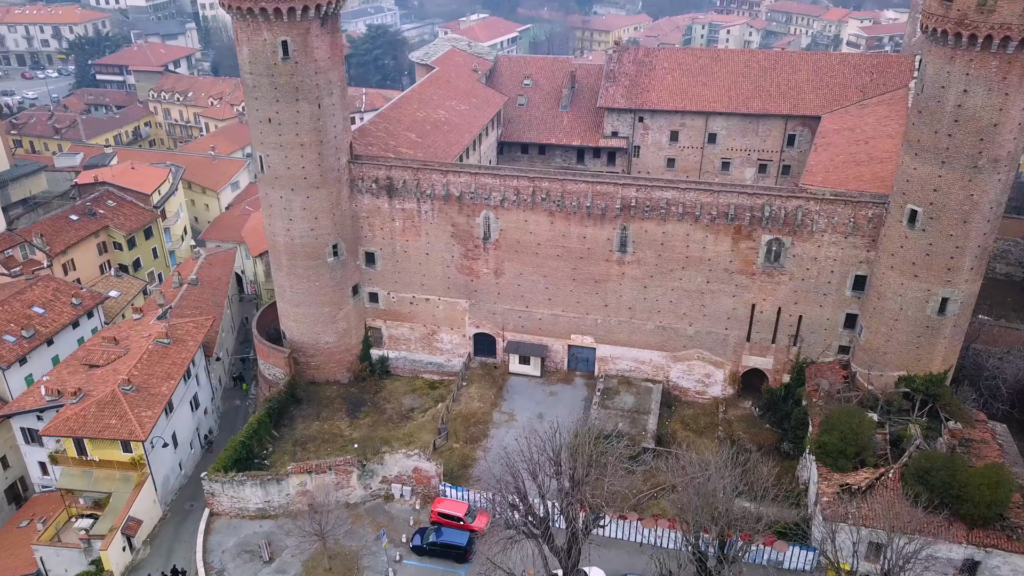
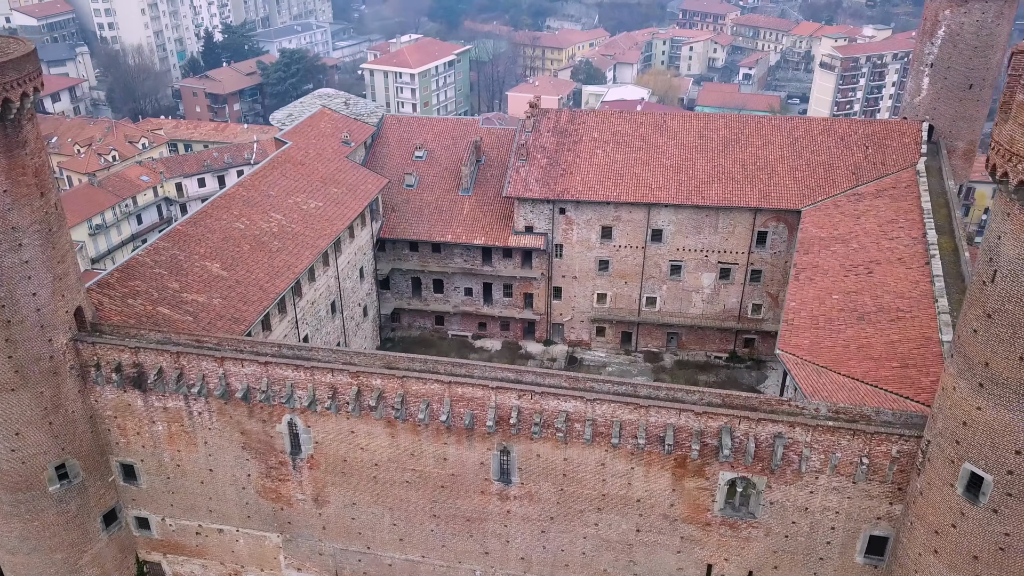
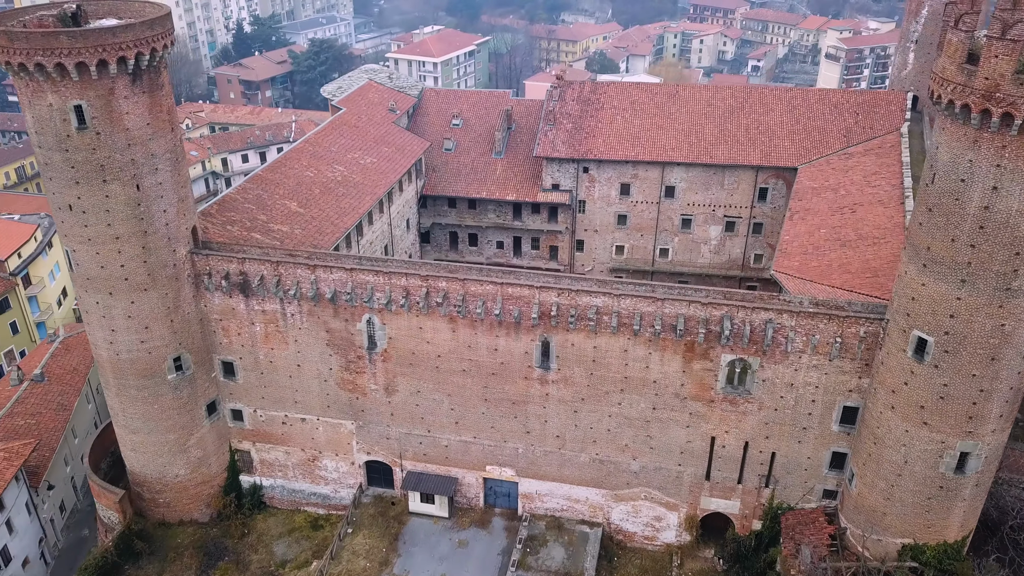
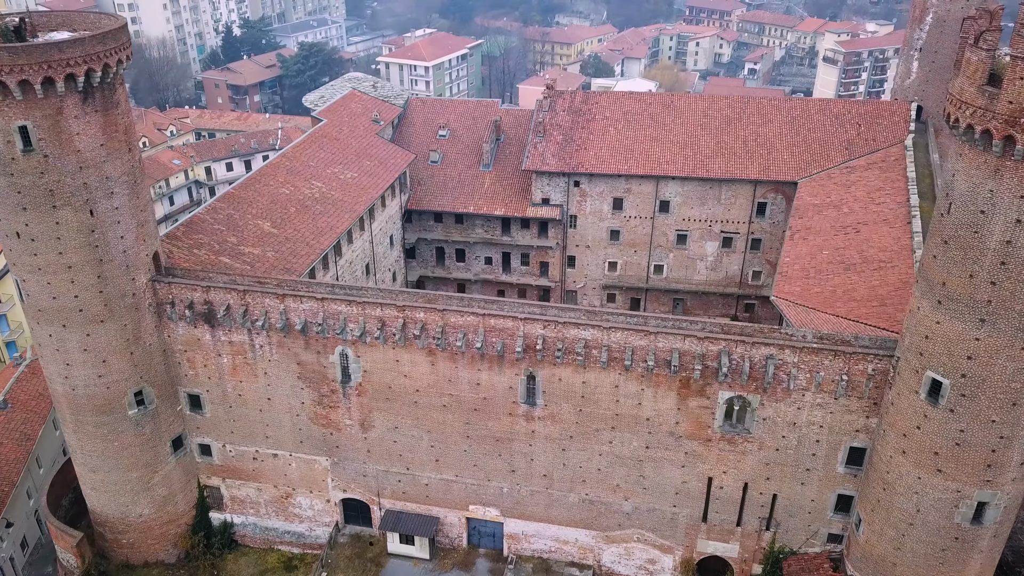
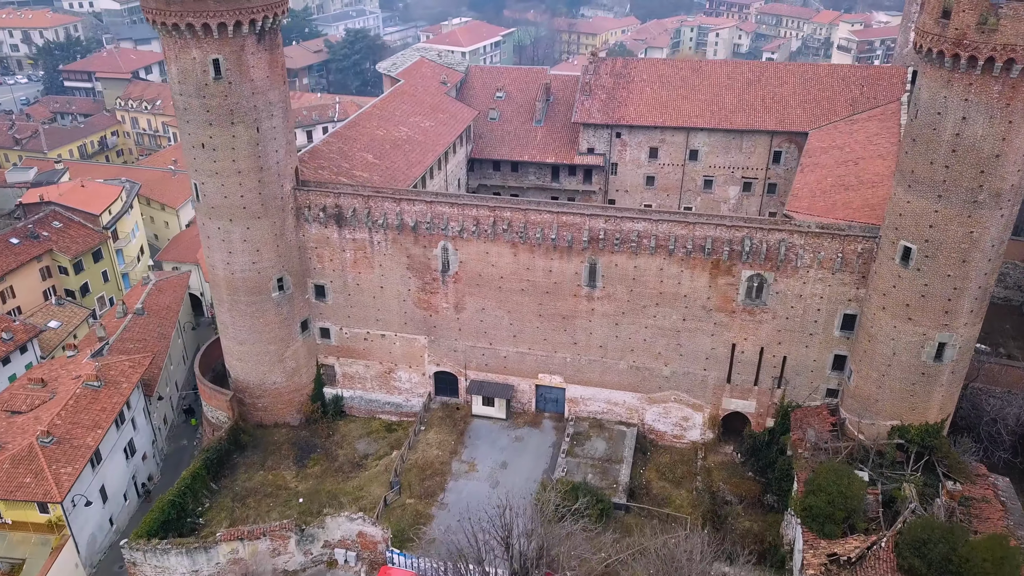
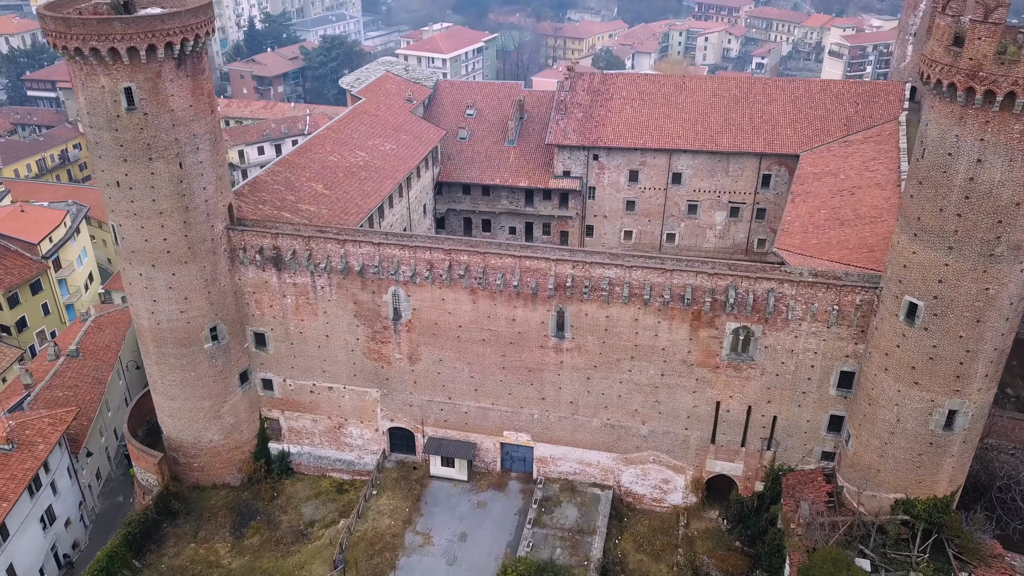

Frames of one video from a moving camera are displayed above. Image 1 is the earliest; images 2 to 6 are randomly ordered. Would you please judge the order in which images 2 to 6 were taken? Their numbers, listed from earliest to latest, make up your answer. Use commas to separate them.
5, 6, 3, 4, 2
